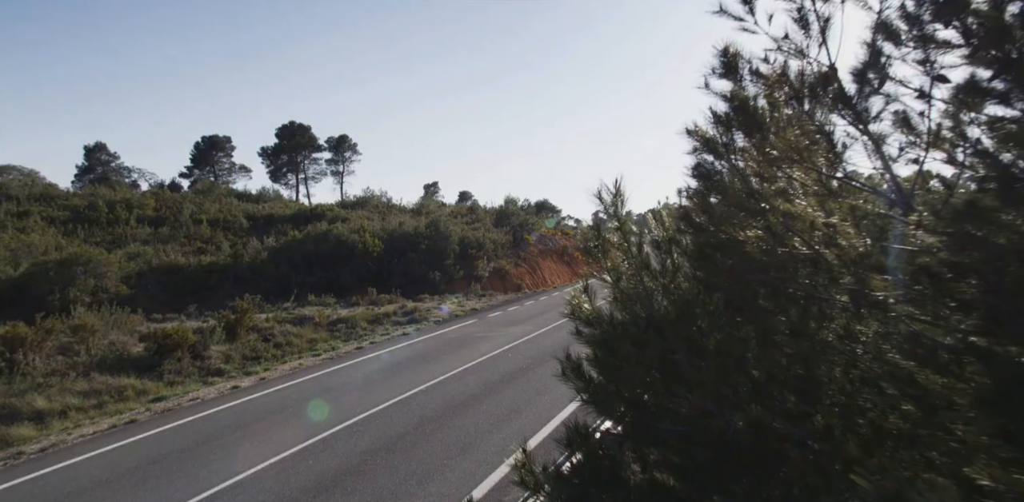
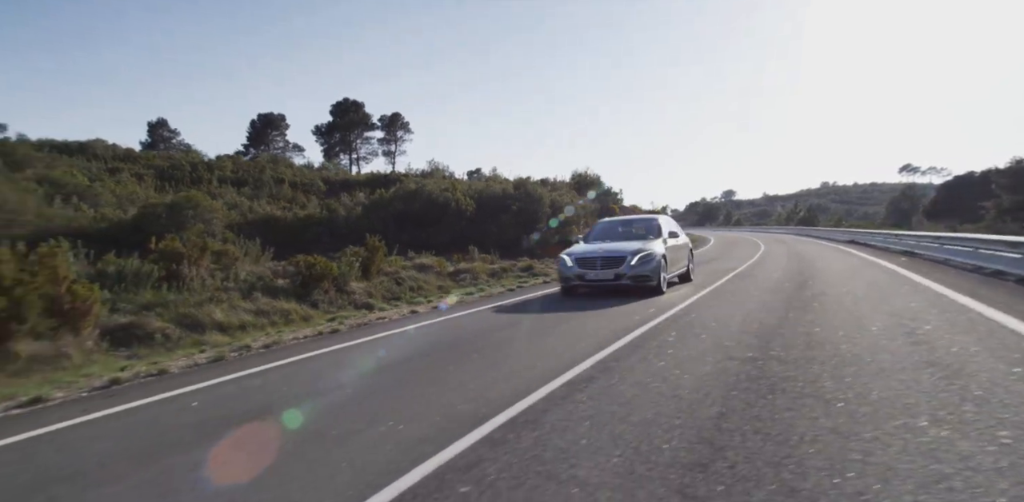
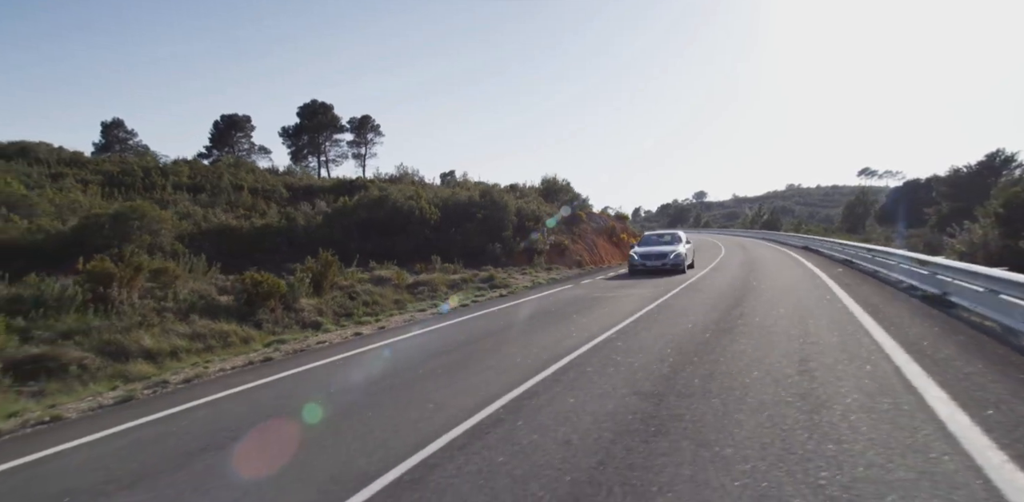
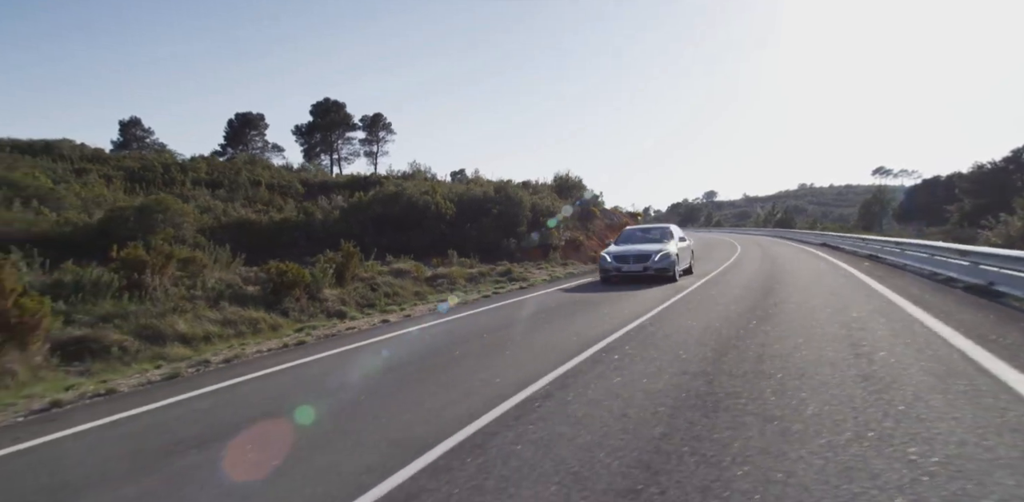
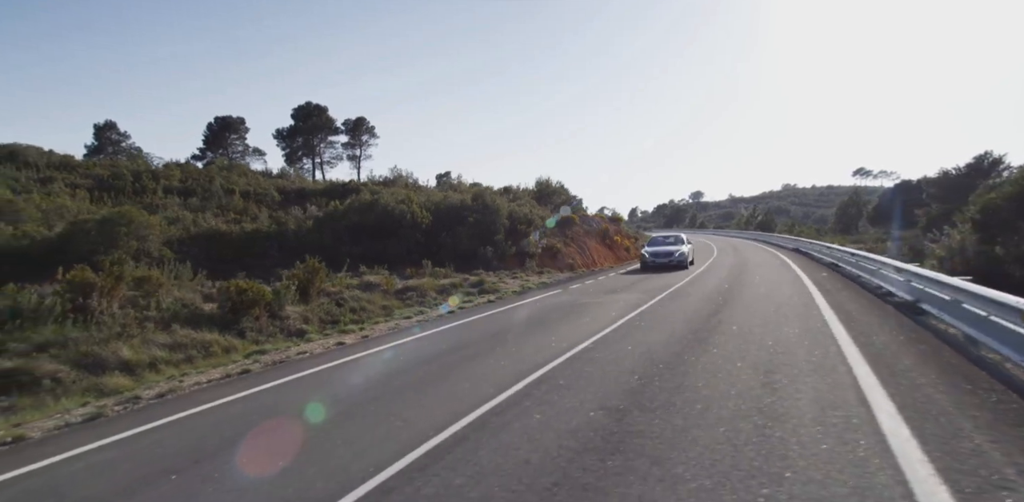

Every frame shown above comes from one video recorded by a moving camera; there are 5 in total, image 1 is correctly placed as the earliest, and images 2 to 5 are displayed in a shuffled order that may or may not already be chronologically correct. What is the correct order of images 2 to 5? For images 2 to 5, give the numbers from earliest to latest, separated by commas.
5, 3, 4, 2
